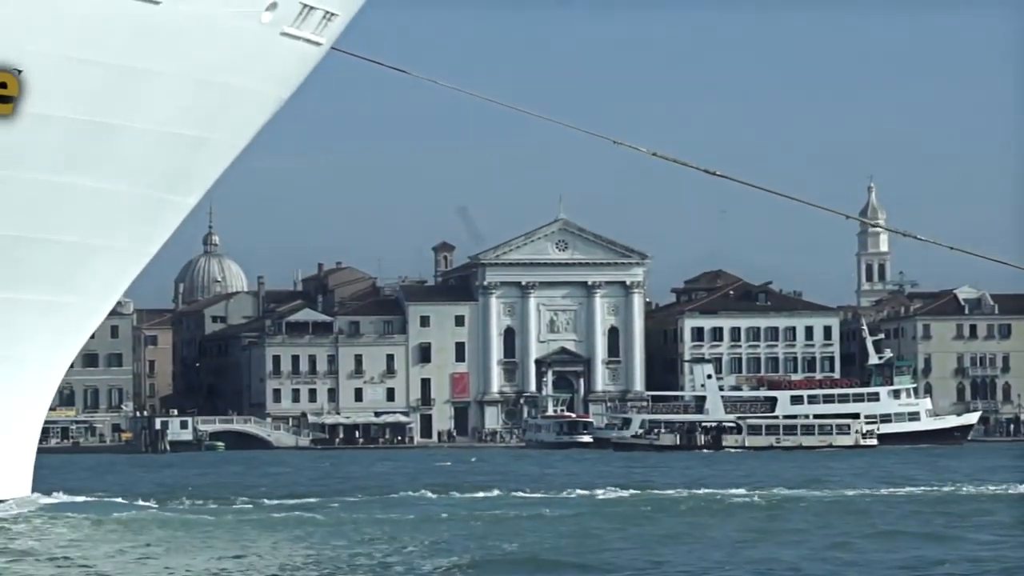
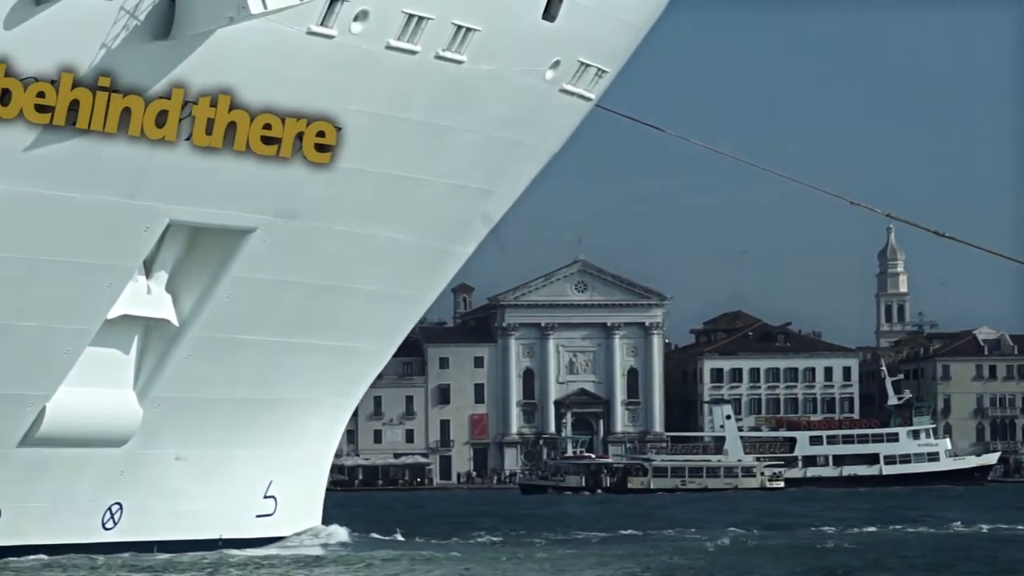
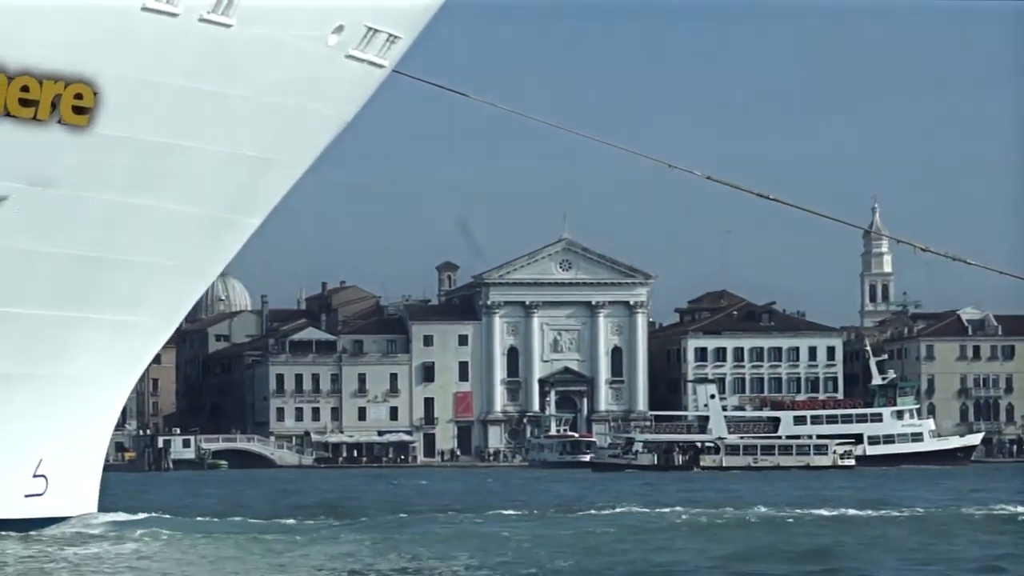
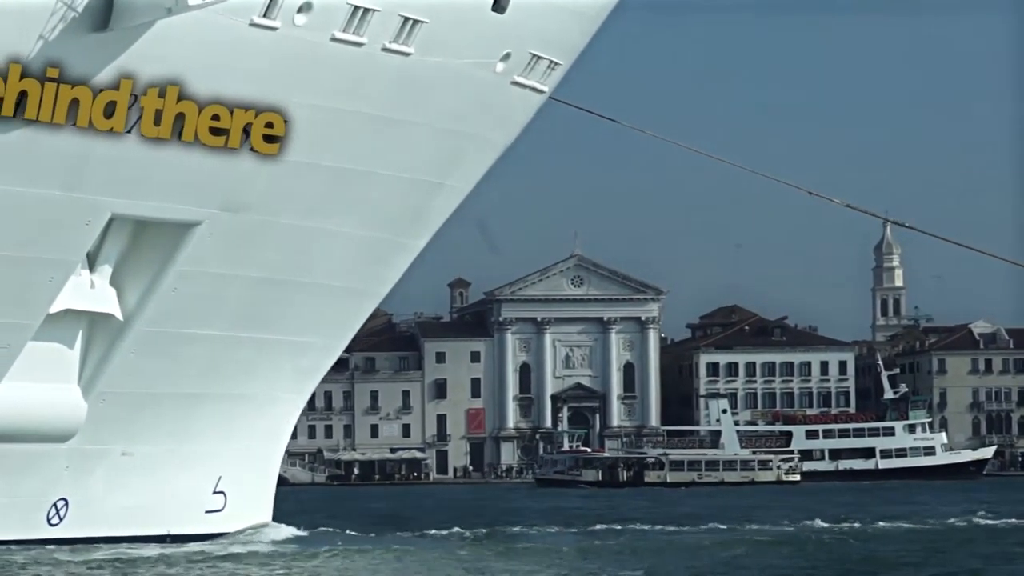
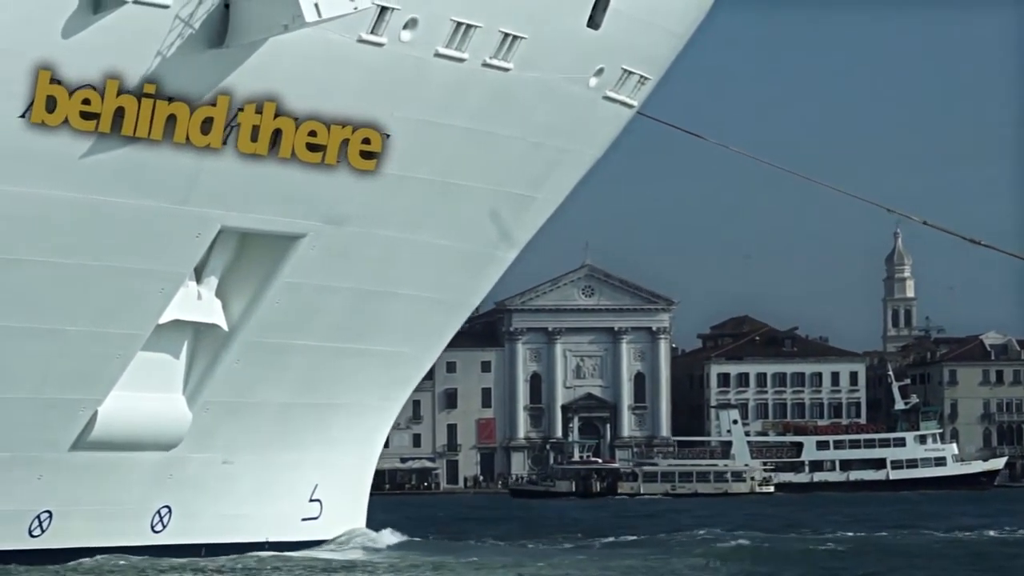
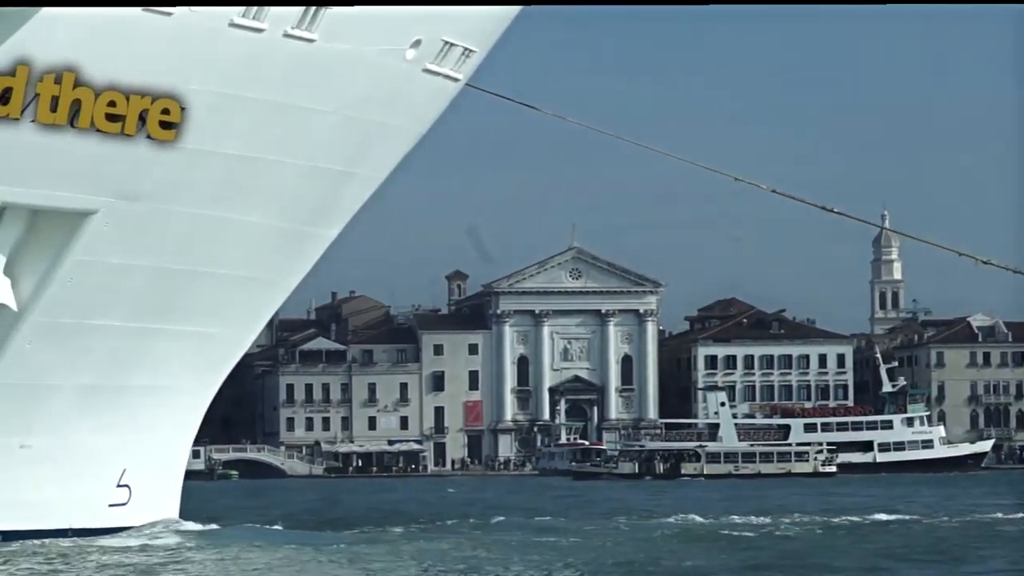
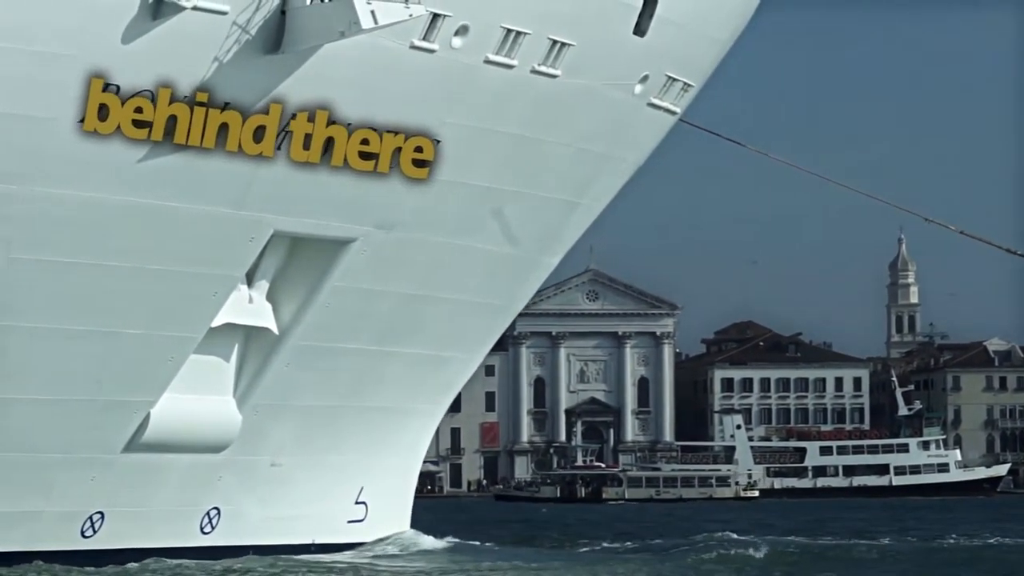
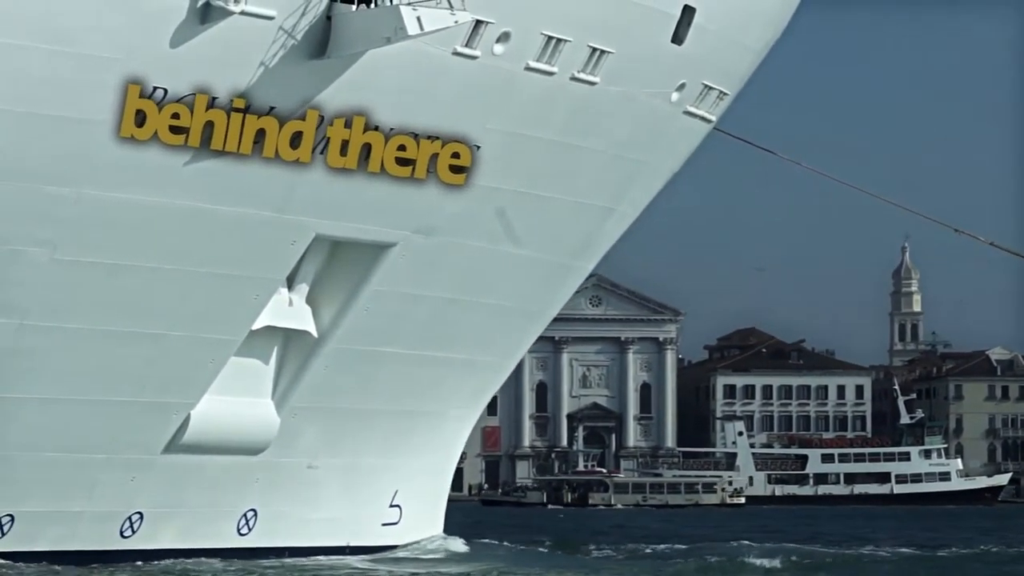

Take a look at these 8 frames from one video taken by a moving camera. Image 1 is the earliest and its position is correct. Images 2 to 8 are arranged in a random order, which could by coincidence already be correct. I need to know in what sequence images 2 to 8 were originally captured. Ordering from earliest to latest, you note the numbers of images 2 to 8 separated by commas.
3, 6, 4, 2, 5, 7, 8
